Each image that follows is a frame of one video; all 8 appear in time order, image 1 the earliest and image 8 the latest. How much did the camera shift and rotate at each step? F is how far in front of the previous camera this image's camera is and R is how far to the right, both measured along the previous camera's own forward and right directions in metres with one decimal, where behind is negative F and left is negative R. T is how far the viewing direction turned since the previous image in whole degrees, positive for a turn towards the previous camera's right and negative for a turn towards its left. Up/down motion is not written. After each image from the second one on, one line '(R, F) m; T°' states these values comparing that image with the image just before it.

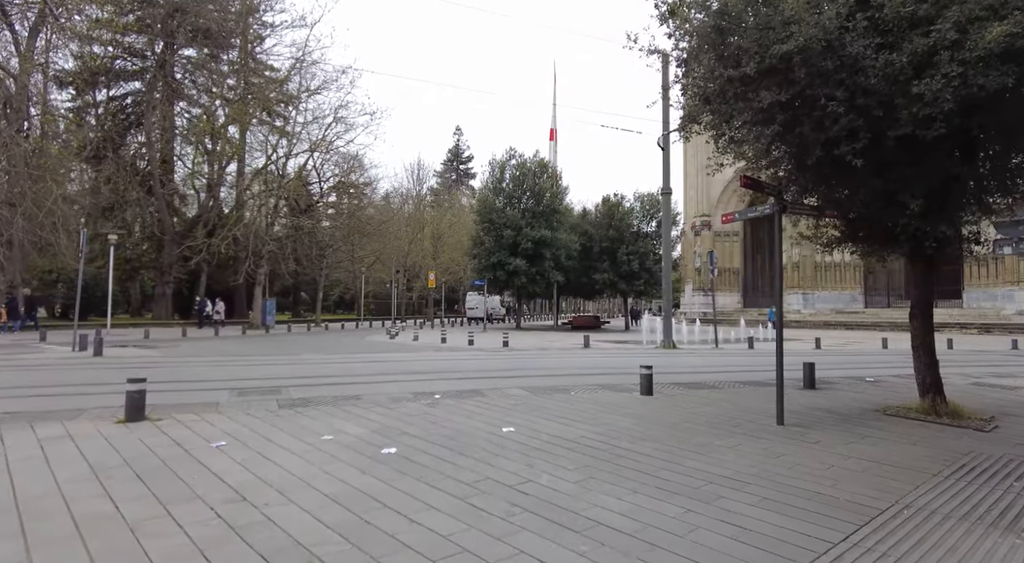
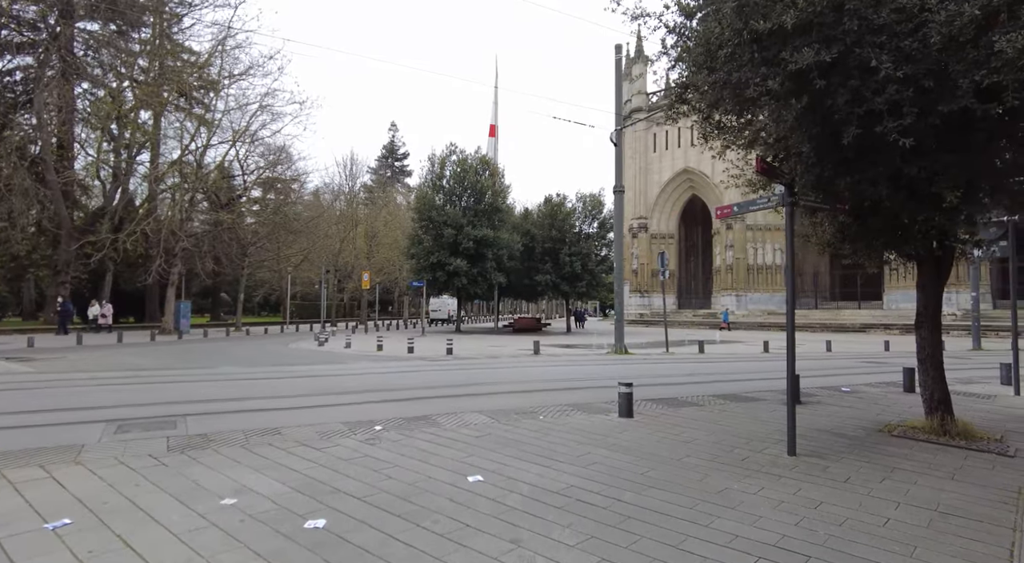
(-0.3, +1.6) m; +6°
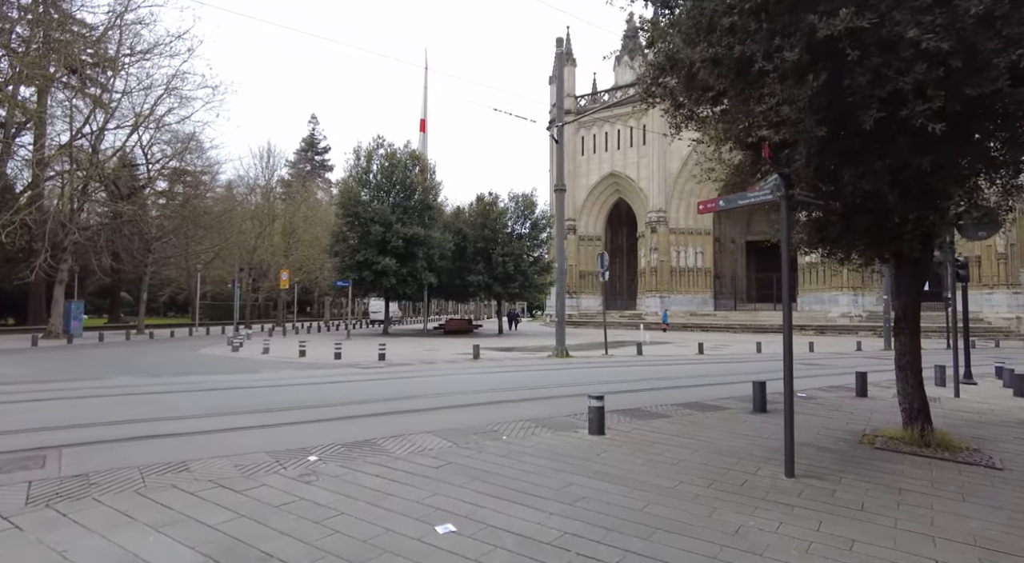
(-0.4, +1.0) m; +7°
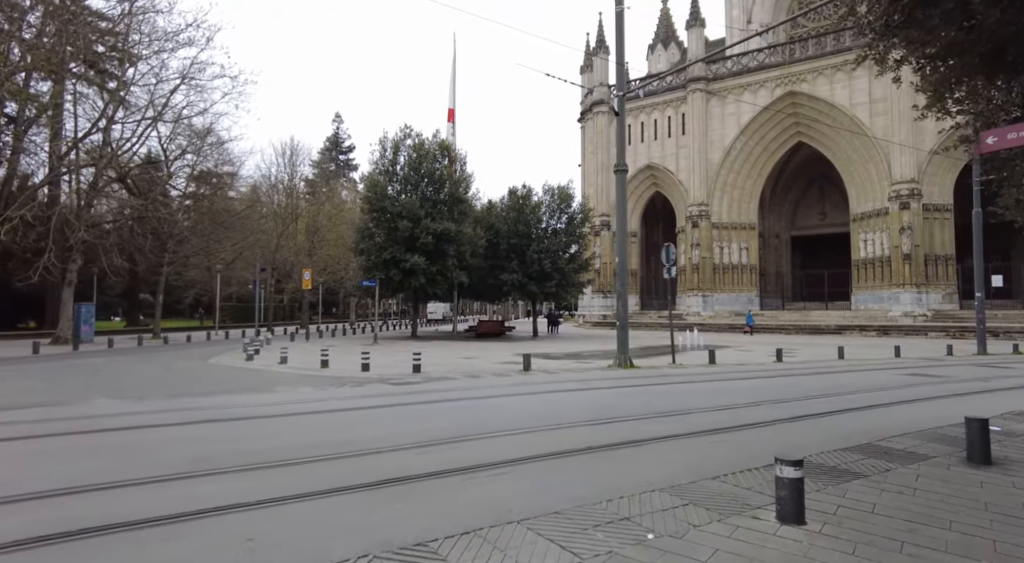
(-0.8, +2.8) m; -2°
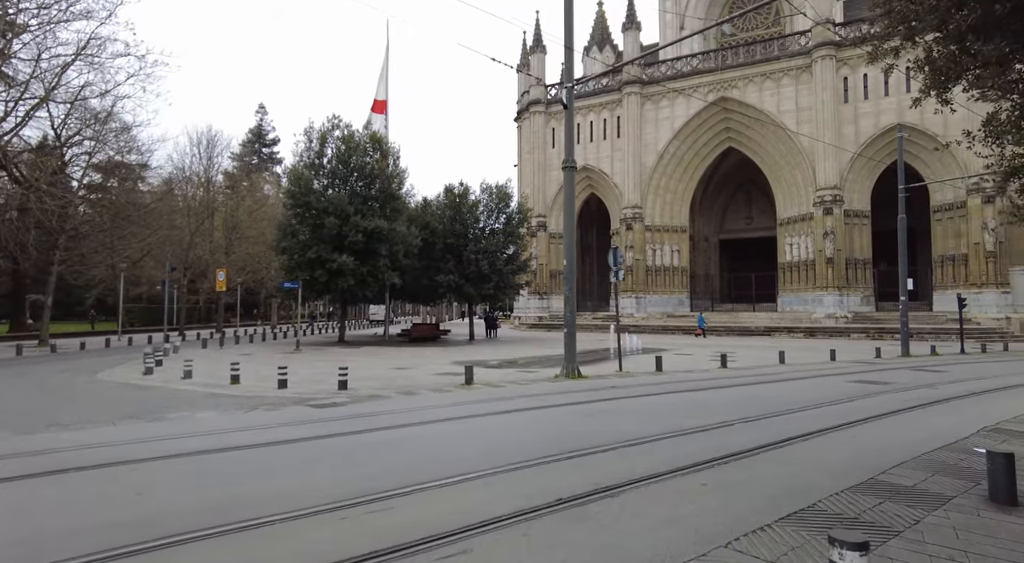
(-0.2, +1.4) m; +6°
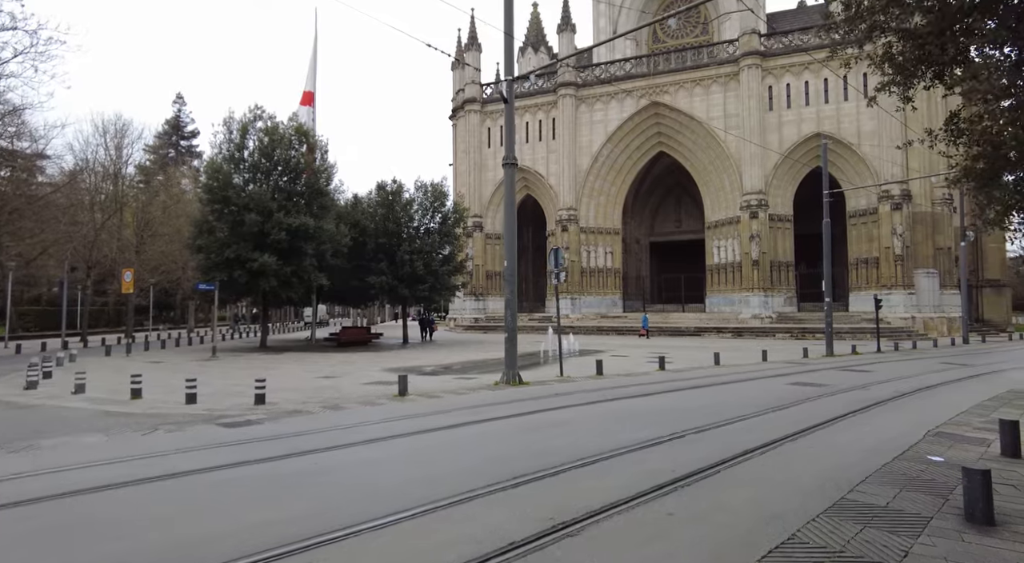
(-0.1, +0.8) m; +6°
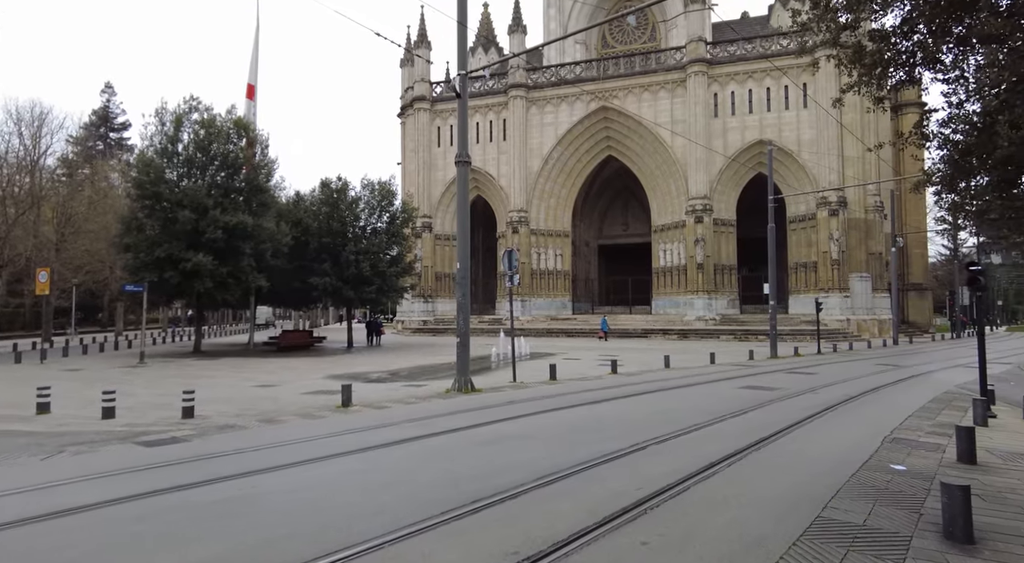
(-0.1, +0.5) m; +5°
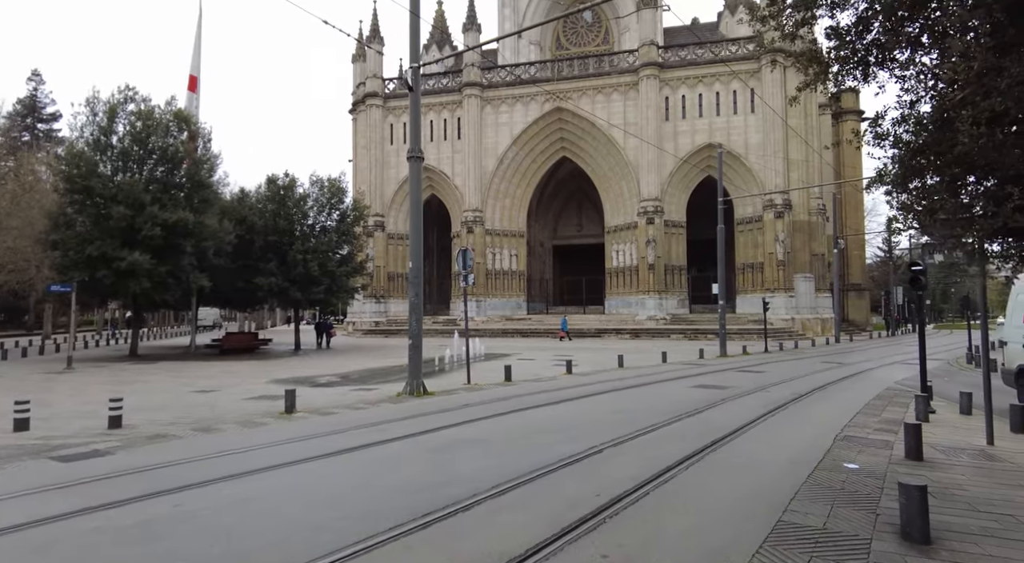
(0.0, +0.3) m; +4°
